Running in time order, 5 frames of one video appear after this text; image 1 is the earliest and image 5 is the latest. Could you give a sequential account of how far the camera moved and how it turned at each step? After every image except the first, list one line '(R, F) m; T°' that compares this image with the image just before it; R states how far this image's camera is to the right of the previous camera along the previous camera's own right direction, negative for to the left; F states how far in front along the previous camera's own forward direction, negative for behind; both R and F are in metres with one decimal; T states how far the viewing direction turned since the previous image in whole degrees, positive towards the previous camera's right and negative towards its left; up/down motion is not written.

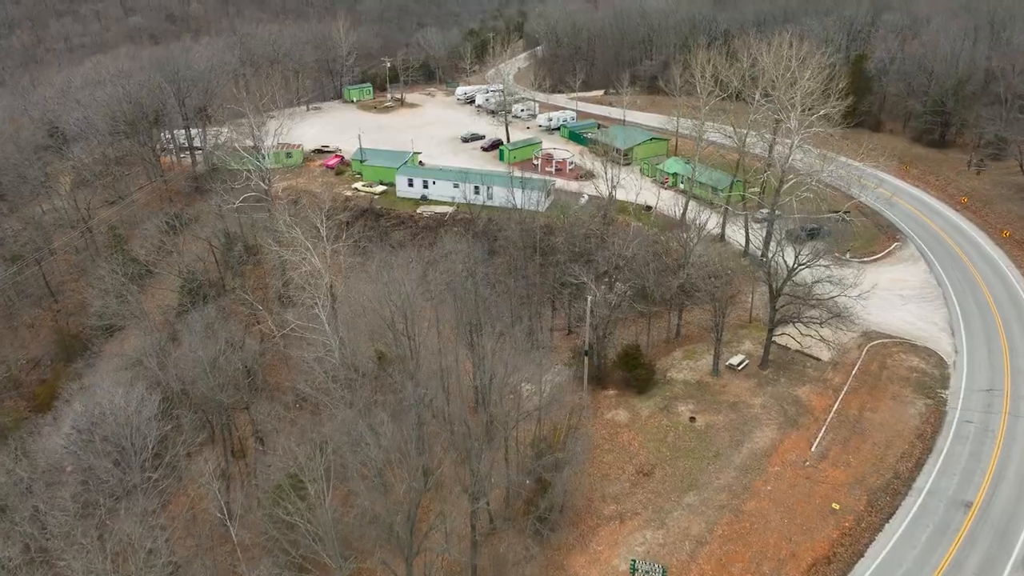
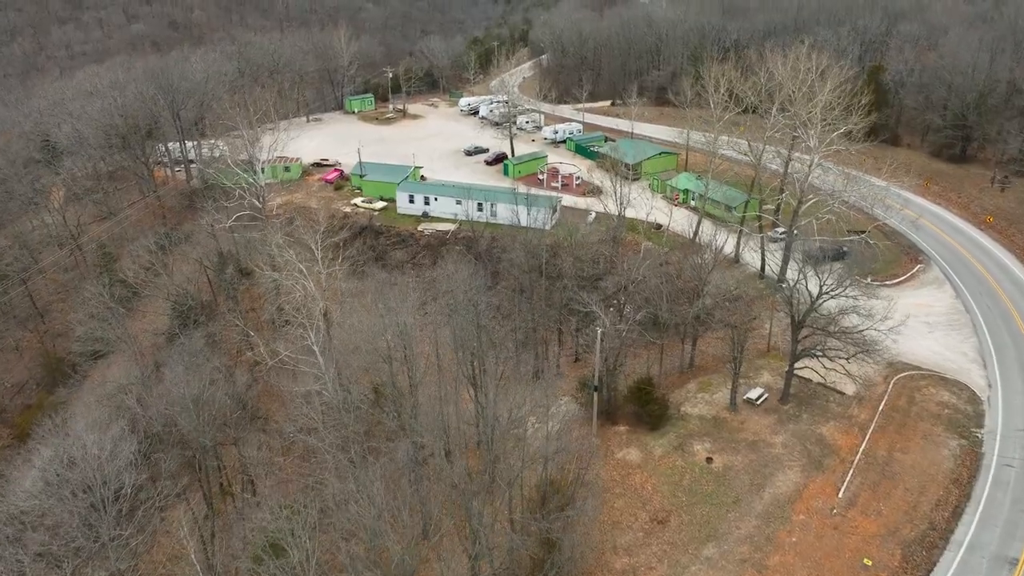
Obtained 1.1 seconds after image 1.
(0.0, +1.8) m; 0°
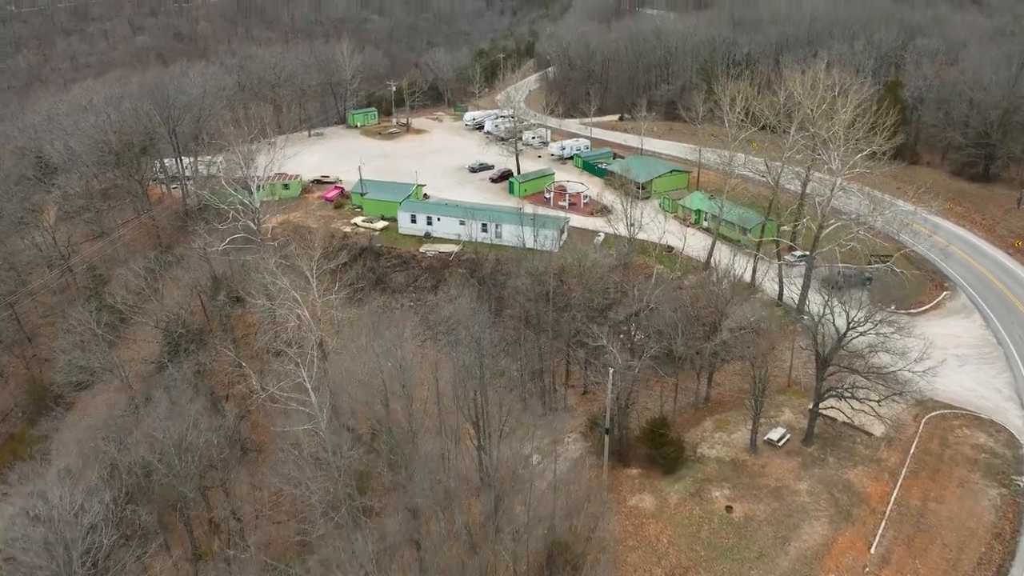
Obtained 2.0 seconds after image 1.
(0.0, +1.7) m; 0°
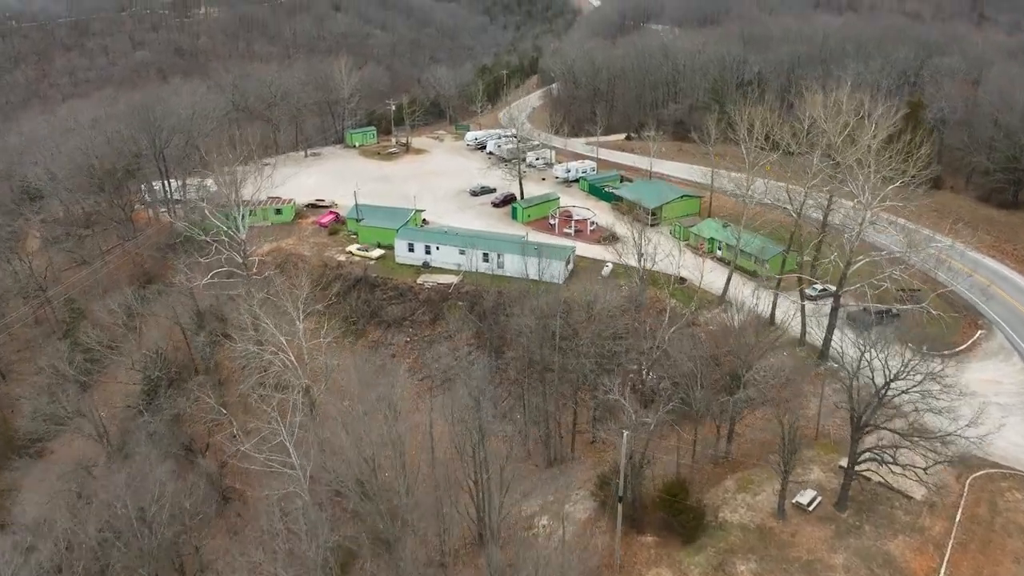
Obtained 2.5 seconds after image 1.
(0.0, +2.4) m; 0°
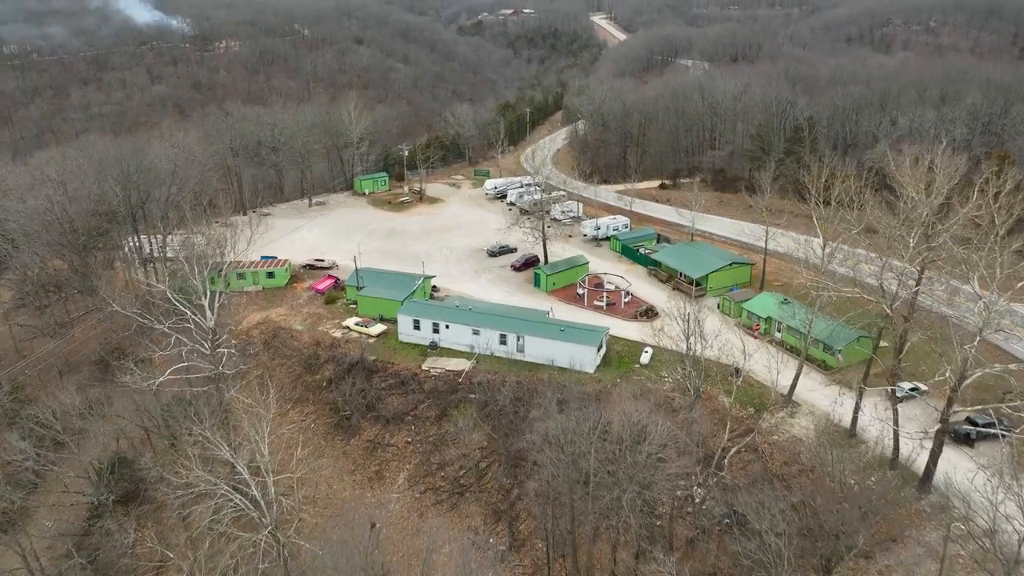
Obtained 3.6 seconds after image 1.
(-0.1, +6.1) m; -2°
